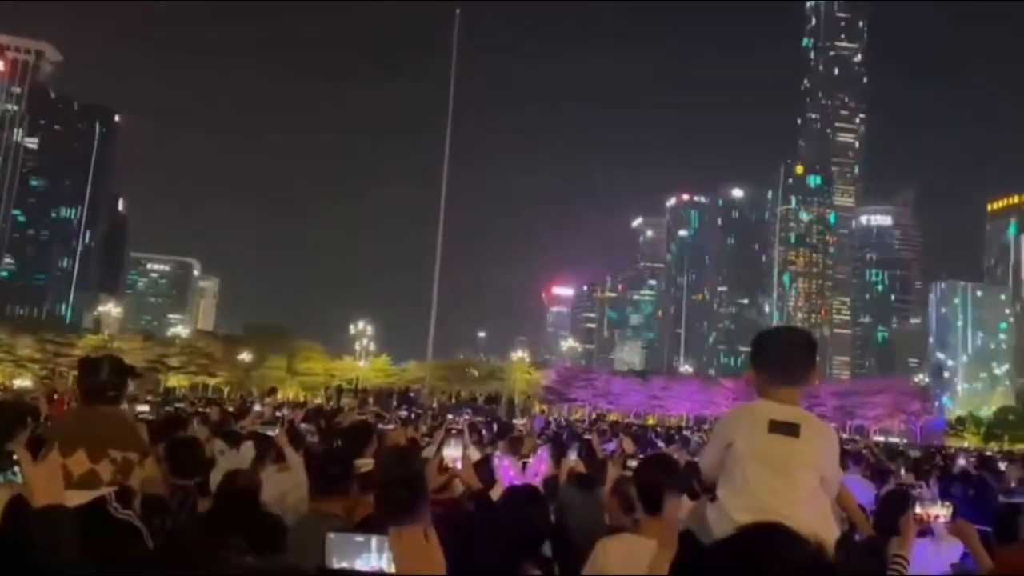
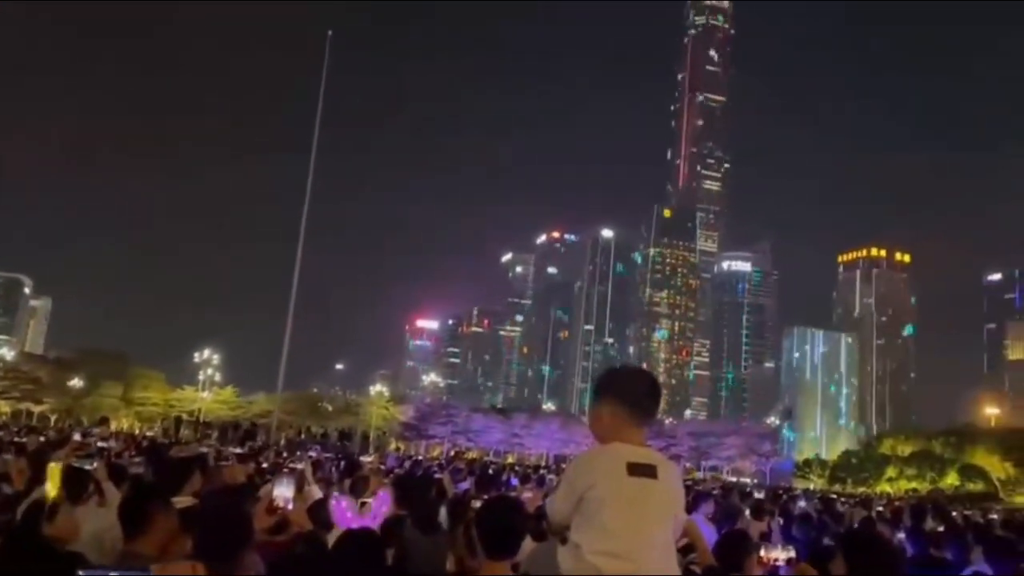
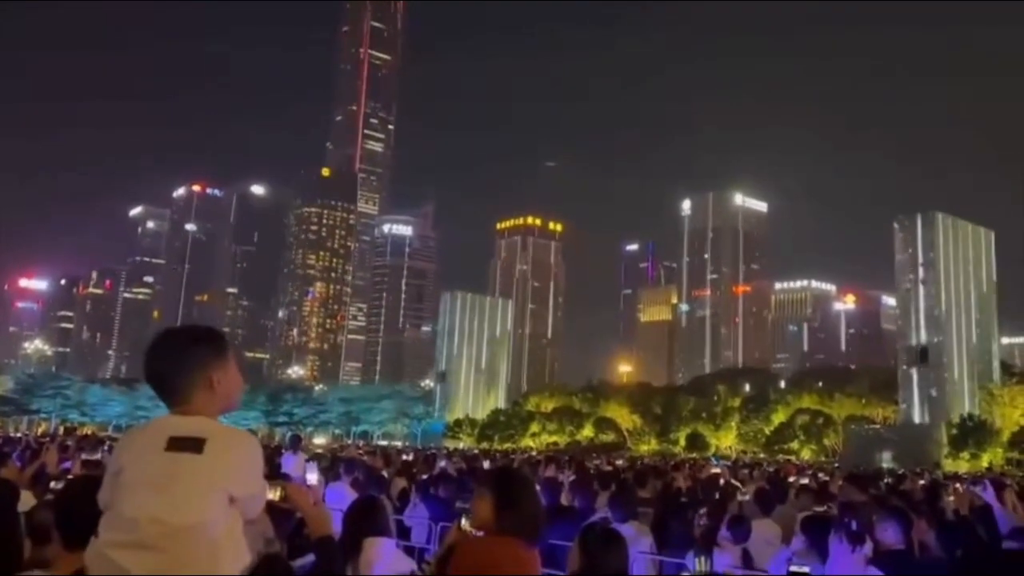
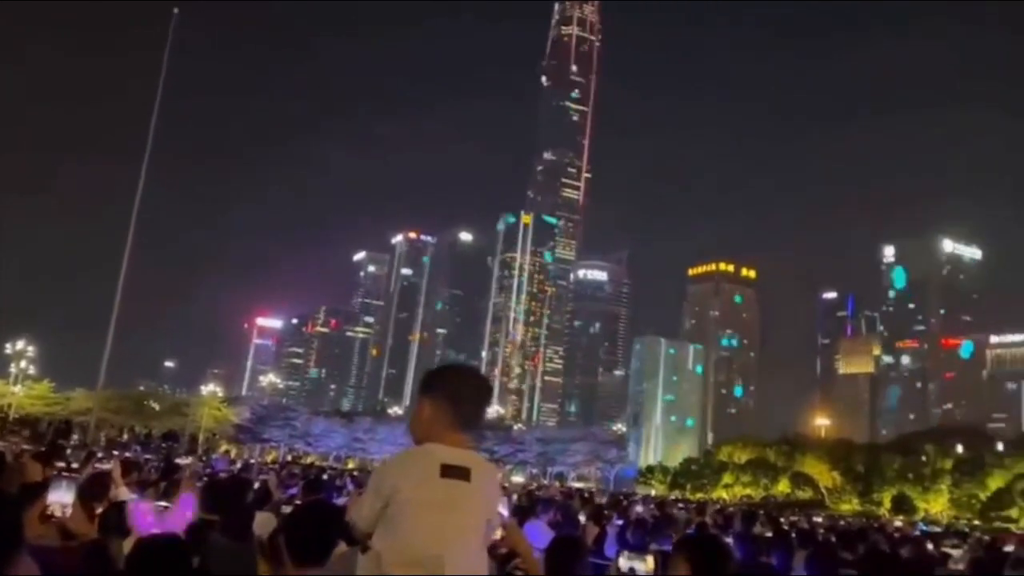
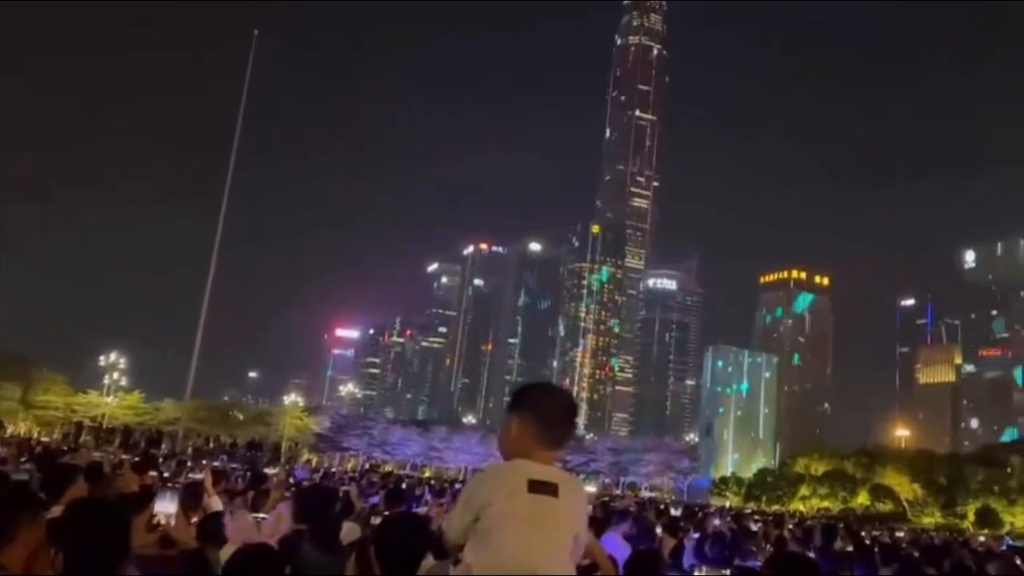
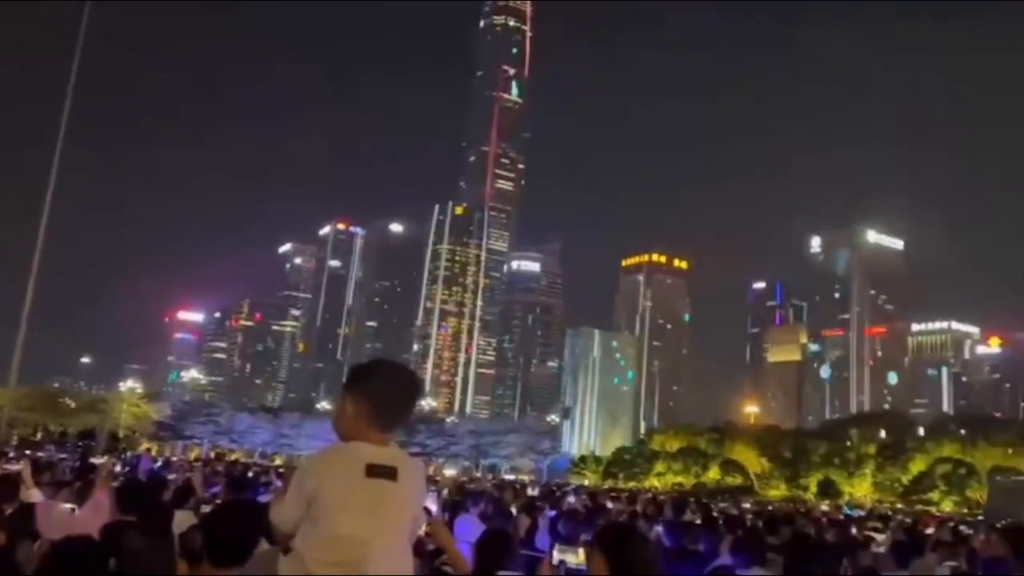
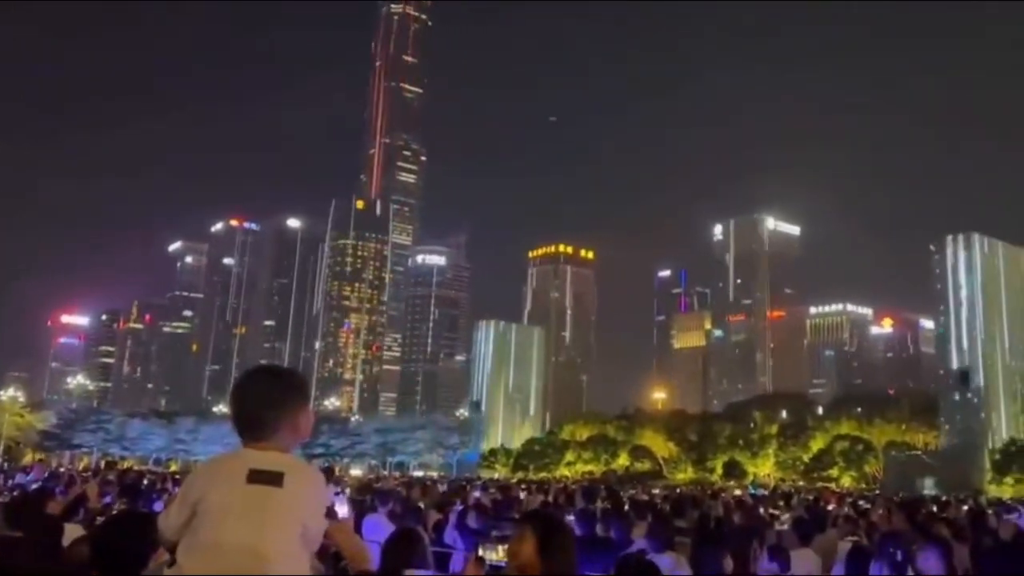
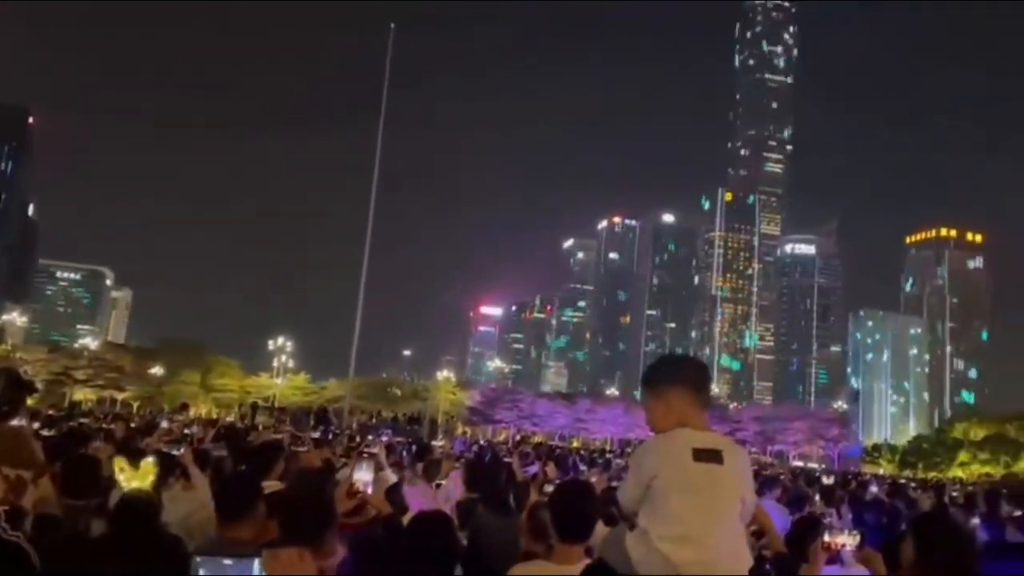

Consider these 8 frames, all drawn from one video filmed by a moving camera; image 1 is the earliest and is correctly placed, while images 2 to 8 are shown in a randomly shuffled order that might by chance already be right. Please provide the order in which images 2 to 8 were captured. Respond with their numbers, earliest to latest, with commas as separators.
8, 2, 5, 4, 6, 7, 3
